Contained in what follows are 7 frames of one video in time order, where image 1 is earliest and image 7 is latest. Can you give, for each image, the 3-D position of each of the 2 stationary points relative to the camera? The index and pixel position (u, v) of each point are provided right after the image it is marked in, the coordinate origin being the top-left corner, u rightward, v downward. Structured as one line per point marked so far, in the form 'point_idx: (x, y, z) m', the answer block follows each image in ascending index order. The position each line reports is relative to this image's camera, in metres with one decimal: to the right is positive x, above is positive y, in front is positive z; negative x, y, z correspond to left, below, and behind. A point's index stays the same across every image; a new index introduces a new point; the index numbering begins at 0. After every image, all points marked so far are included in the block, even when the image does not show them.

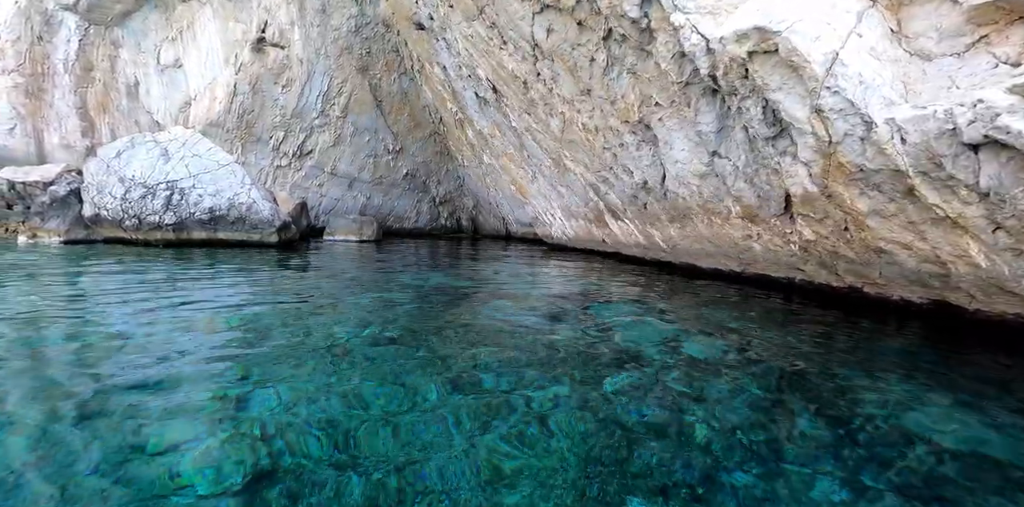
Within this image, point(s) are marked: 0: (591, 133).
0: (+0.9, +1.4, +6.4) m
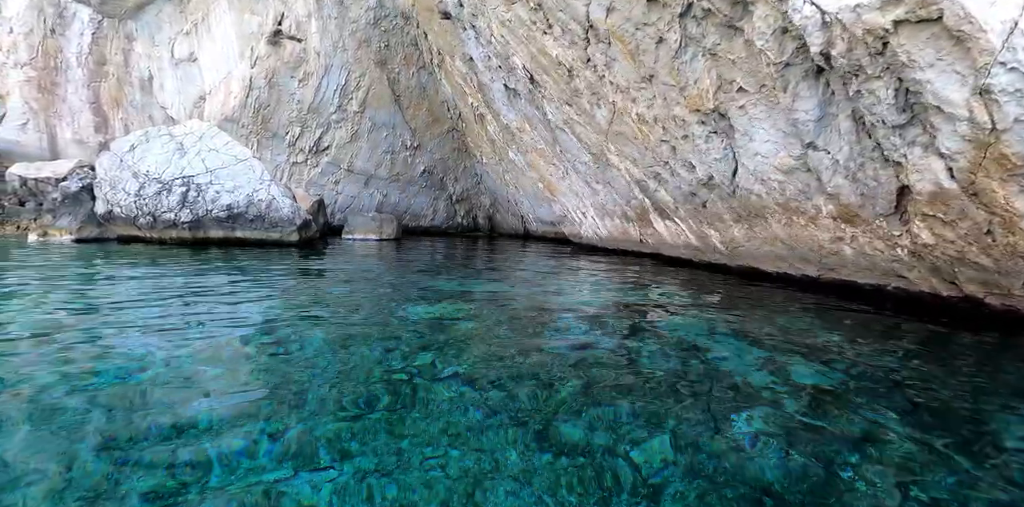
0: (+1.5, +1.4, +5.9) m
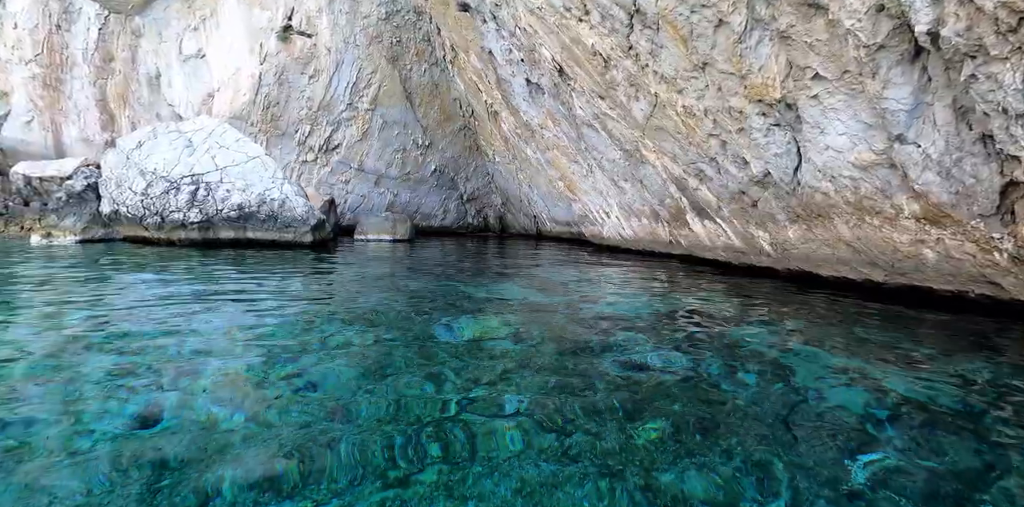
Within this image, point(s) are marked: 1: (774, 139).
0: (+1.8, +1.4, +5.5) m
1: (+2.3, +1.0, +4.7) m
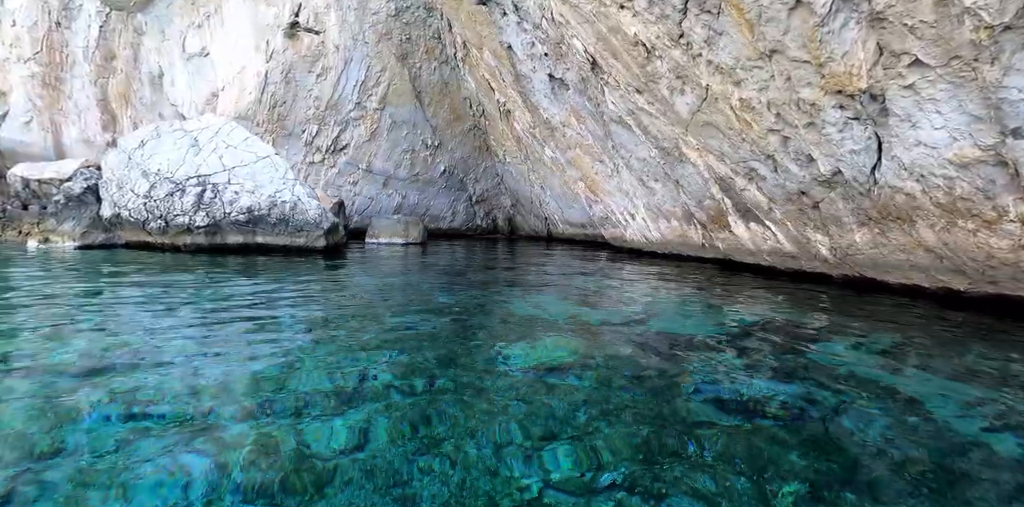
0: (+2.2, +1.3, +5.0) m
1: (+2.7, +0.9, +4.3) m
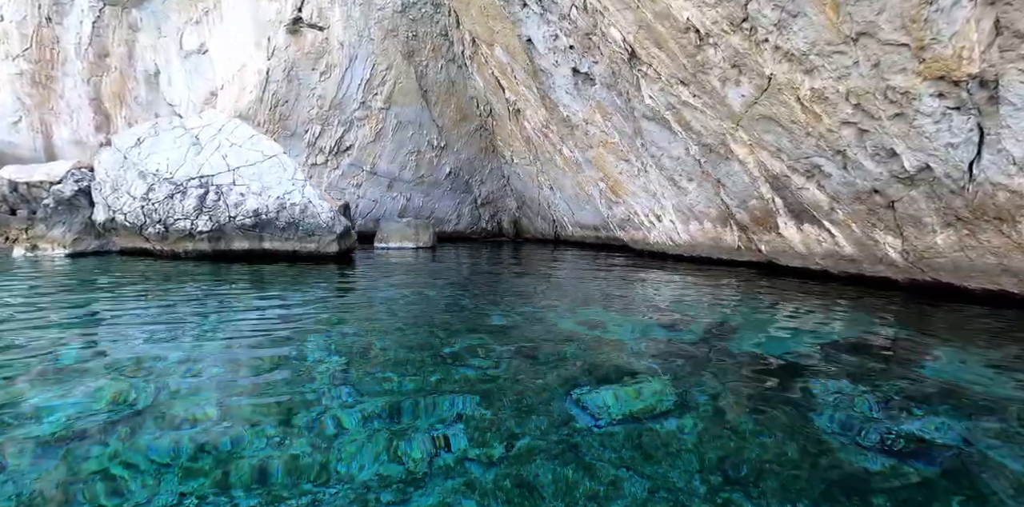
0: (+2.6, +1.3, +4.6) m
1: (+3.1, +0.9, +3.8) m
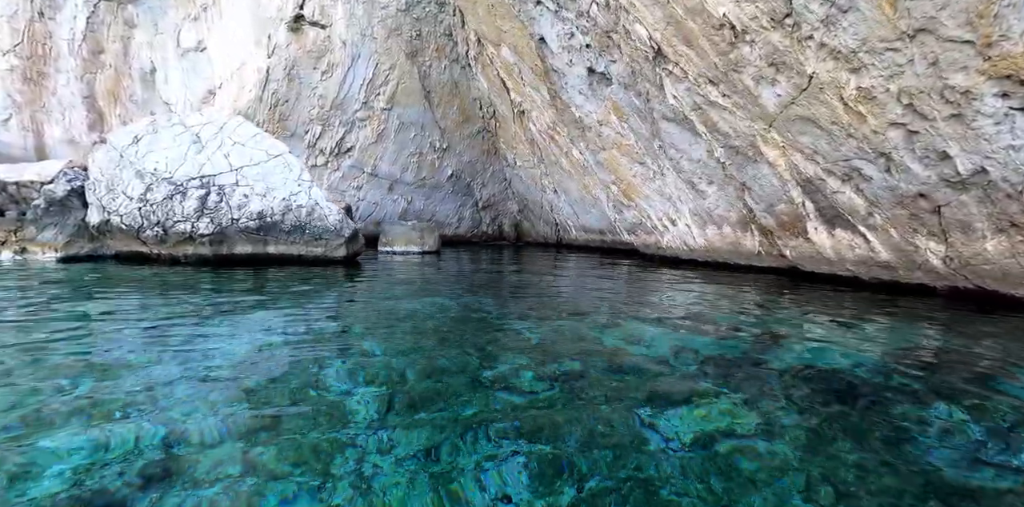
0: (+2.9, +1.2, +4.4) m
1: (+3.4, +0.9, +3.7) m
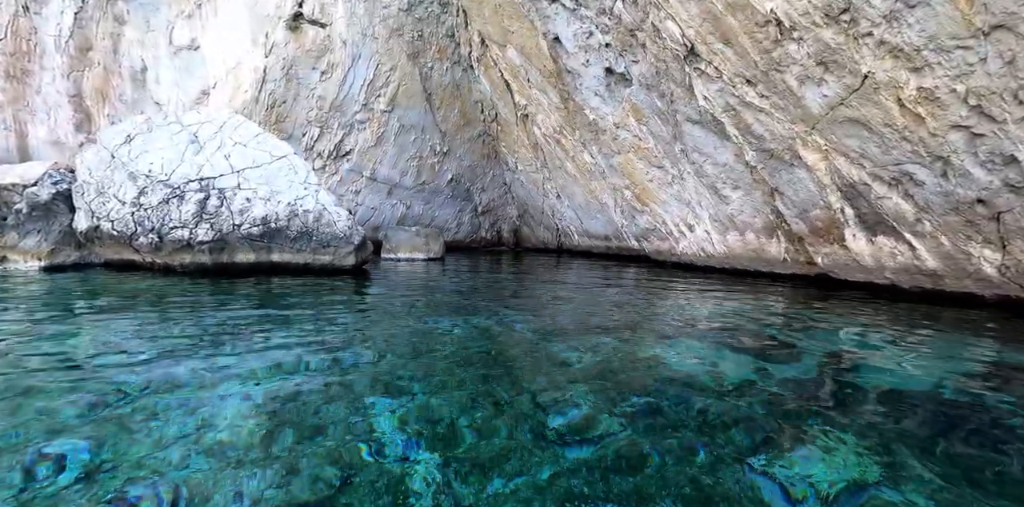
0: (+3.2, +1.2, +4.2) m
1: (+3.7, +0.8, +3.4) m
